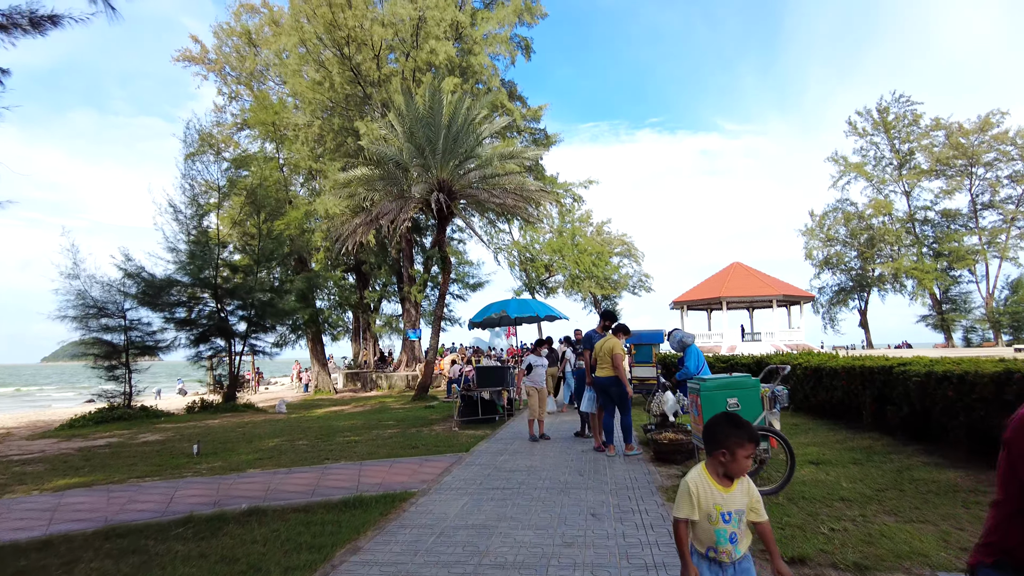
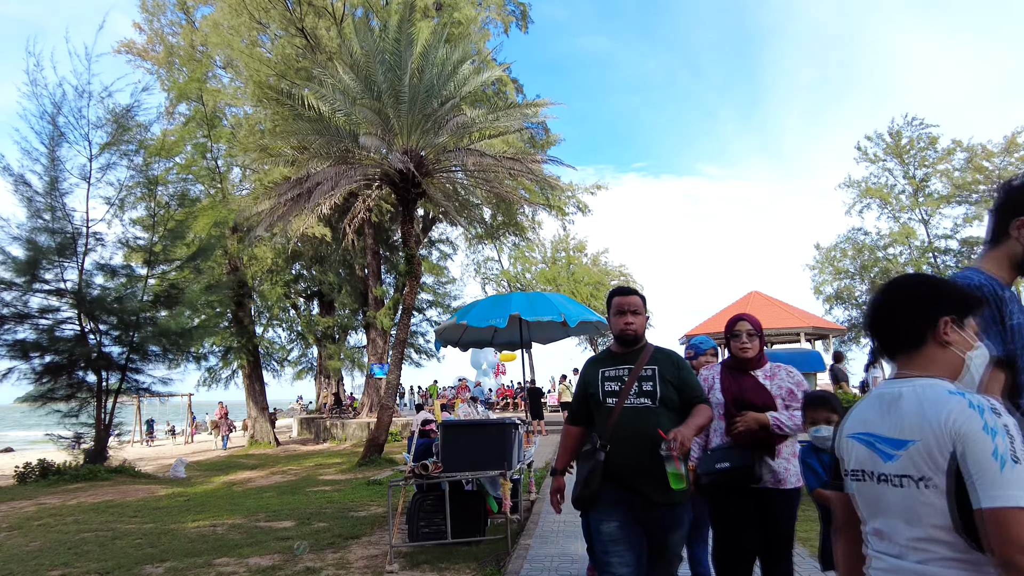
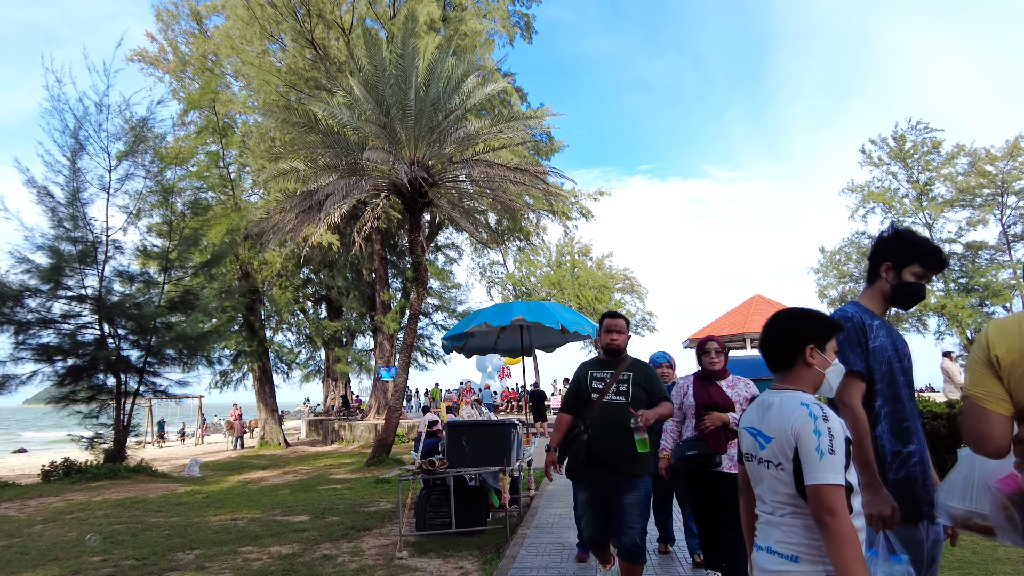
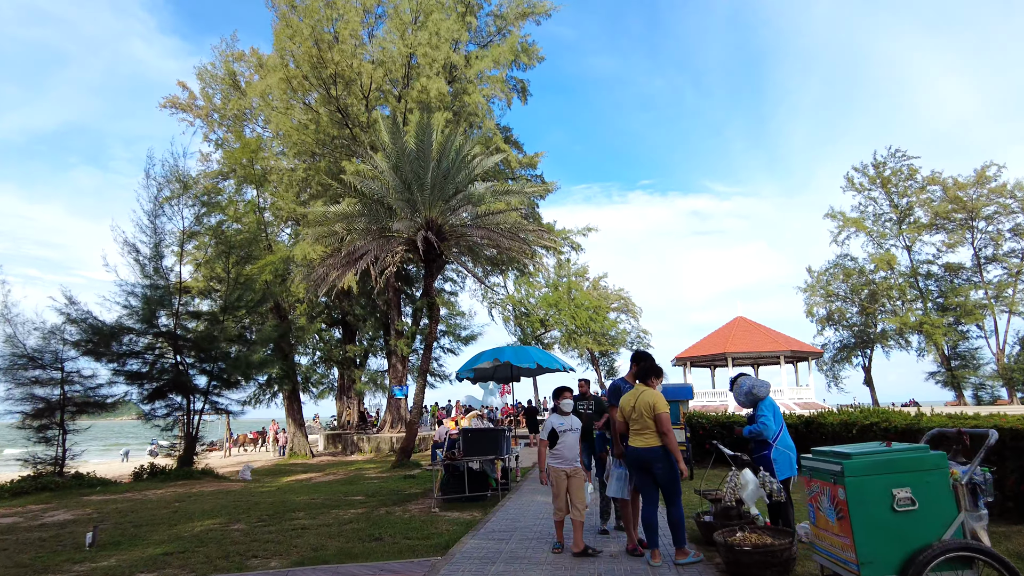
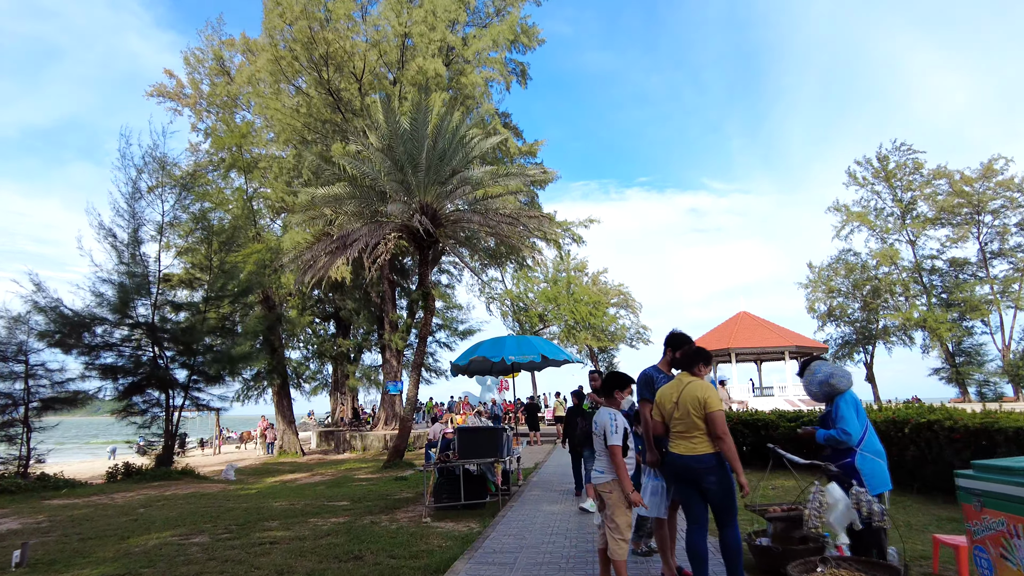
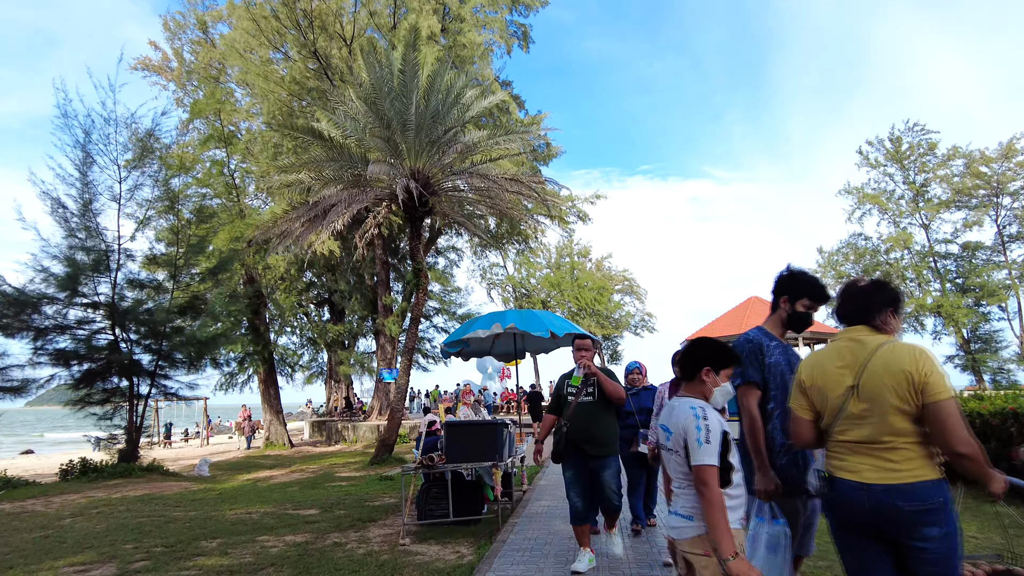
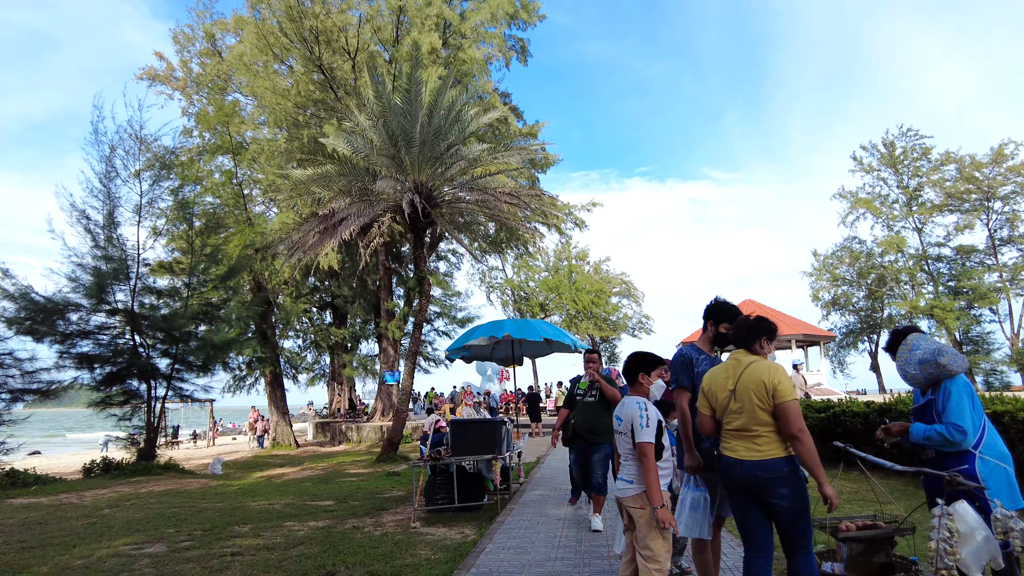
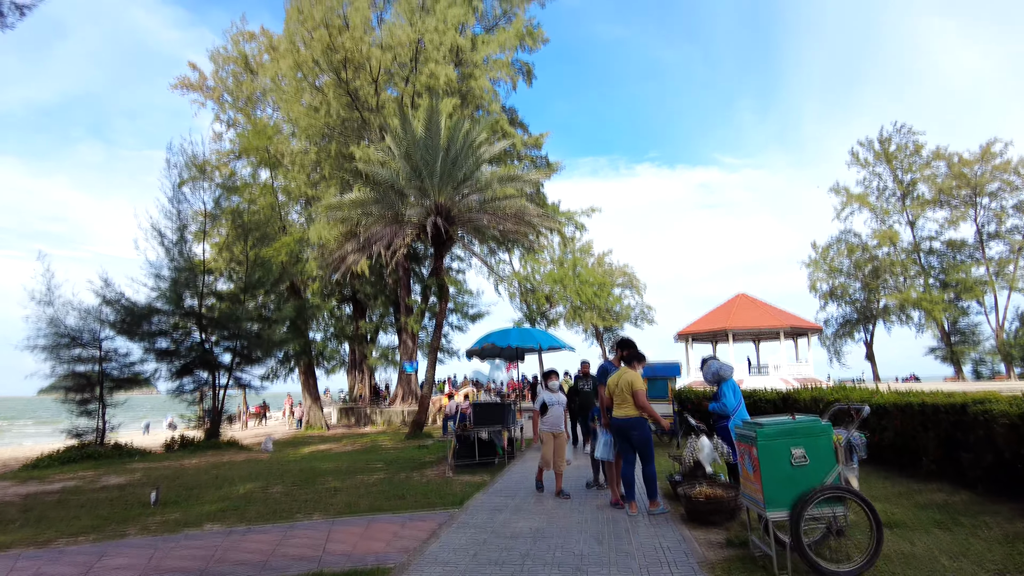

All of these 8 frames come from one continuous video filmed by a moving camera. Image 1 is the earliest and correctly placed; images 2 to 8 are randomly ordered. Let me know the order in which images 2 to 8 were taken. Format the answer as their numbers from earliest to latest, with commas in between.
8, 4, 5, 7, 6, 3, 2
